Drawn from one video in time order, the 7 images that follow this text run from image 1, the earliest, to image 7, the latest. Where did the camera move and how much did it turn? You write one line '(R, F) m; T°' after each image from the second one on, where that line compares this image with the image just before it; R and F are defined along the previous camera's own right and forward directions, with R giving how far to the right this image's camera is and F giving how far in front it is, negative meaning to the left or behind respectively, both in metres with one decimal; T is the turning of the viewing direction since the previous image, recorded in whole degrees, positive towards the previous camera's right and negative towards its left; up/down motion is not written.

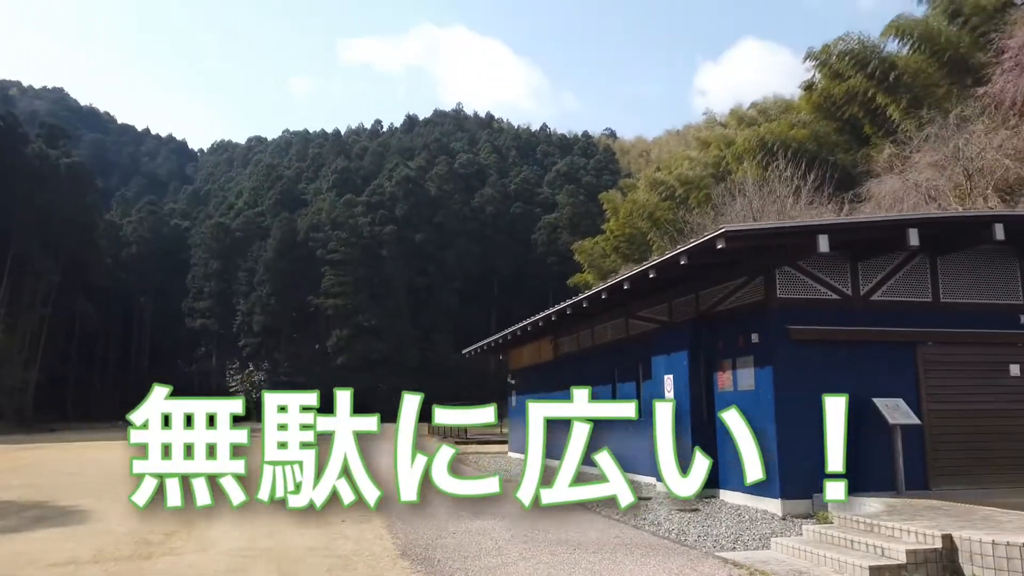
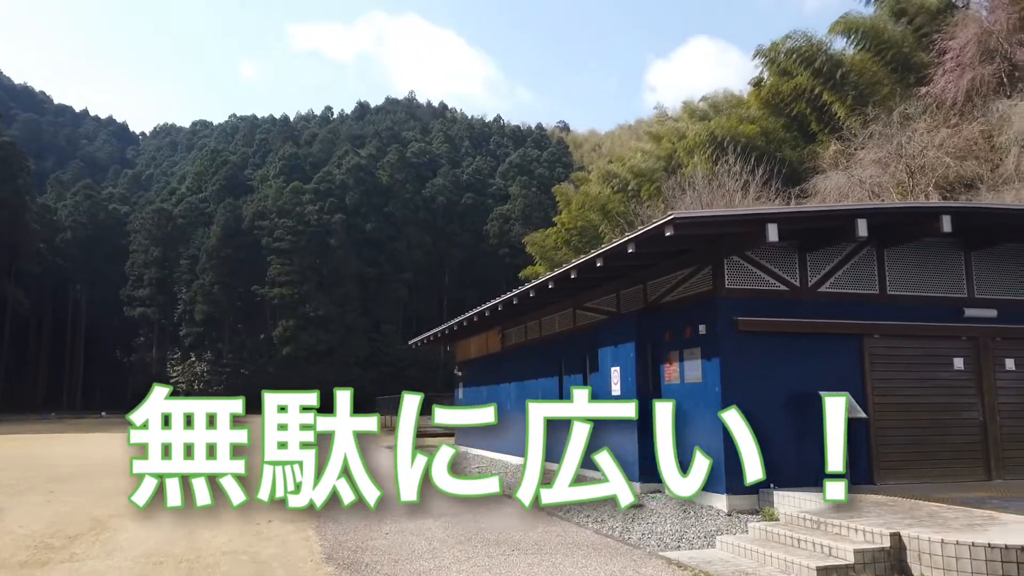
(+0.1, +0.4) m; +4°
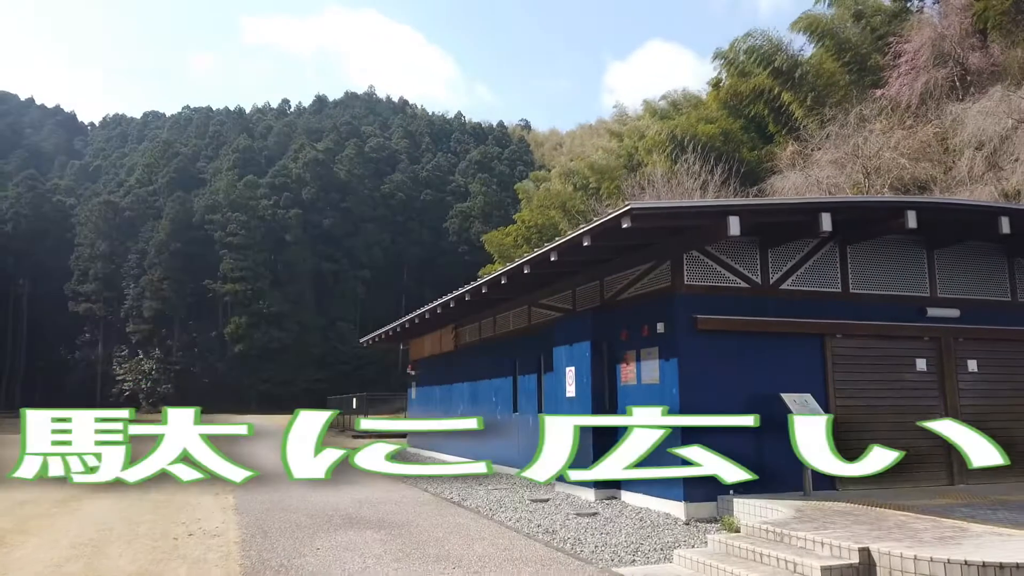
(+0.1, +0.5) m; +3°
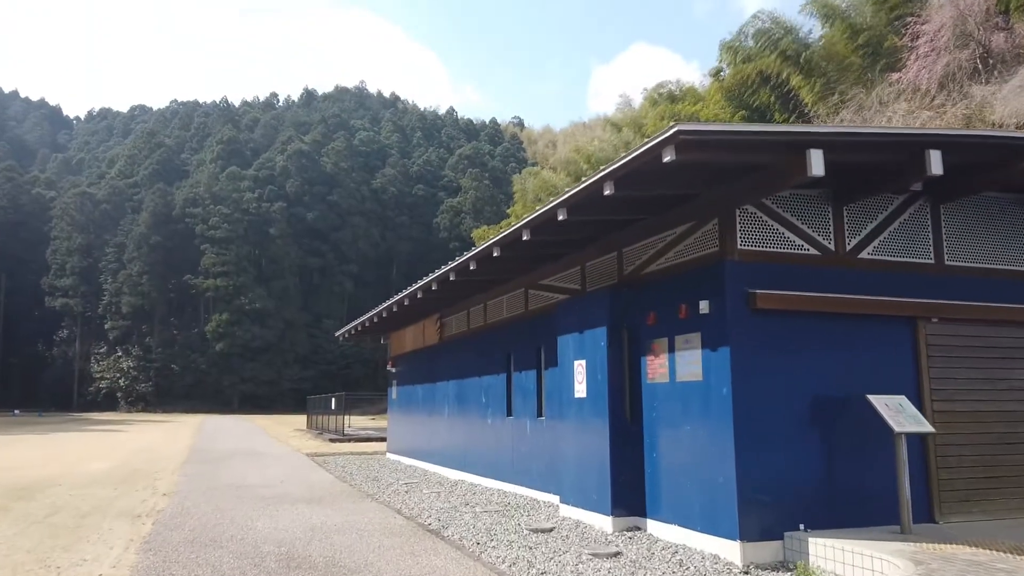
(0.0, +2.0) m; +1°
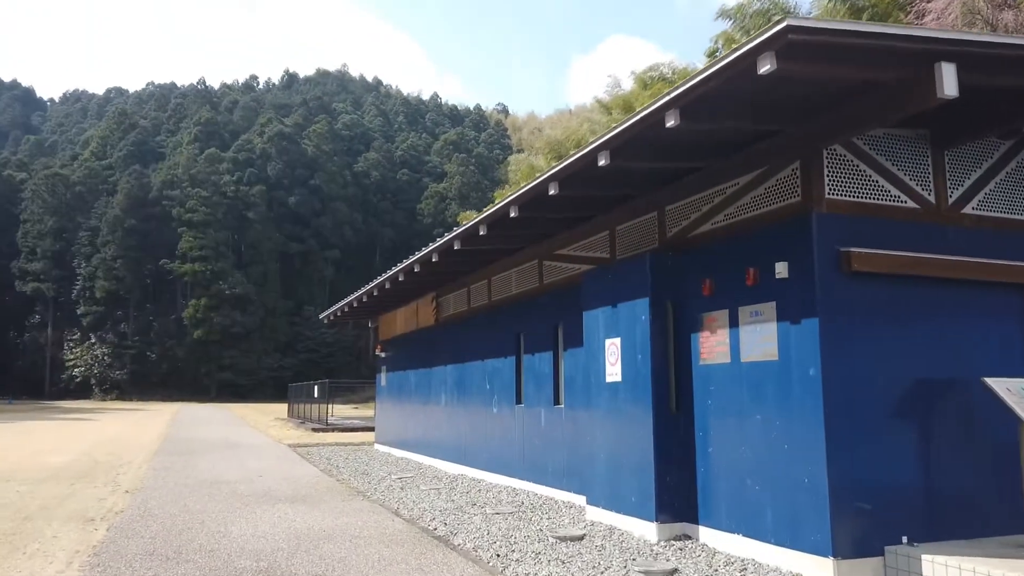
(-0.3, +1.1) m; +1°
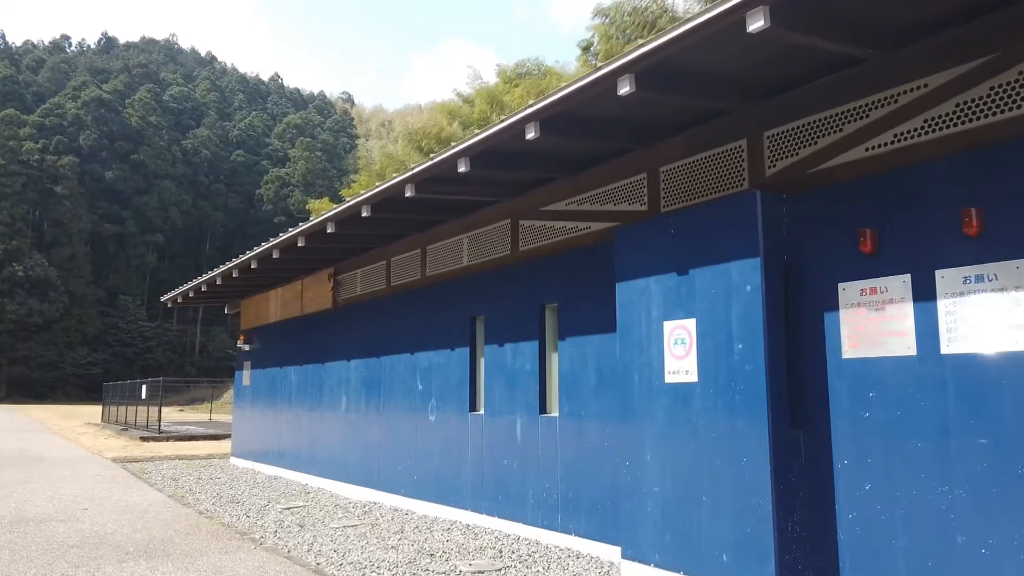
(-1.0, +2.3) m; +12°
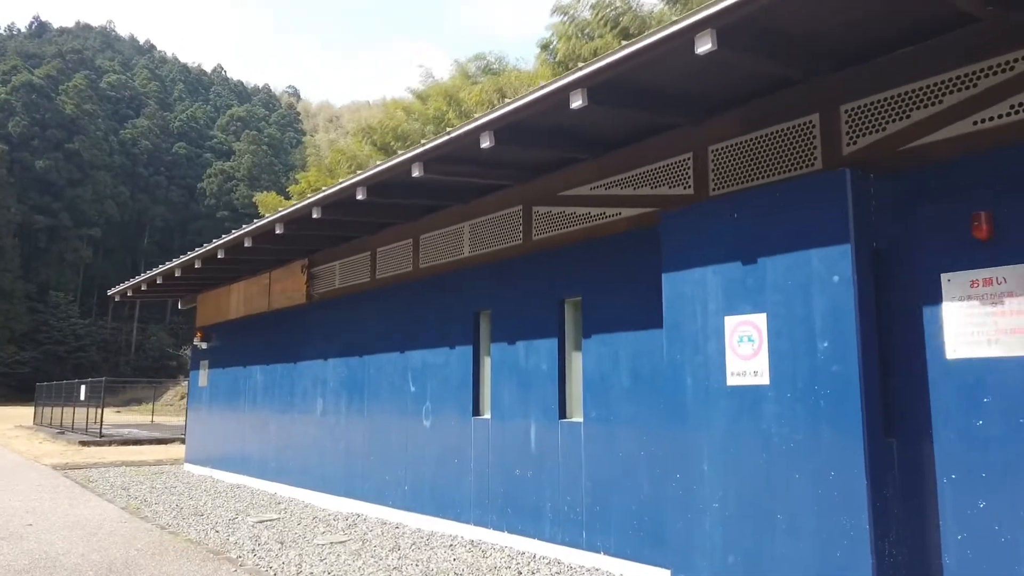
(-0.5, +0.6) m; +4°
